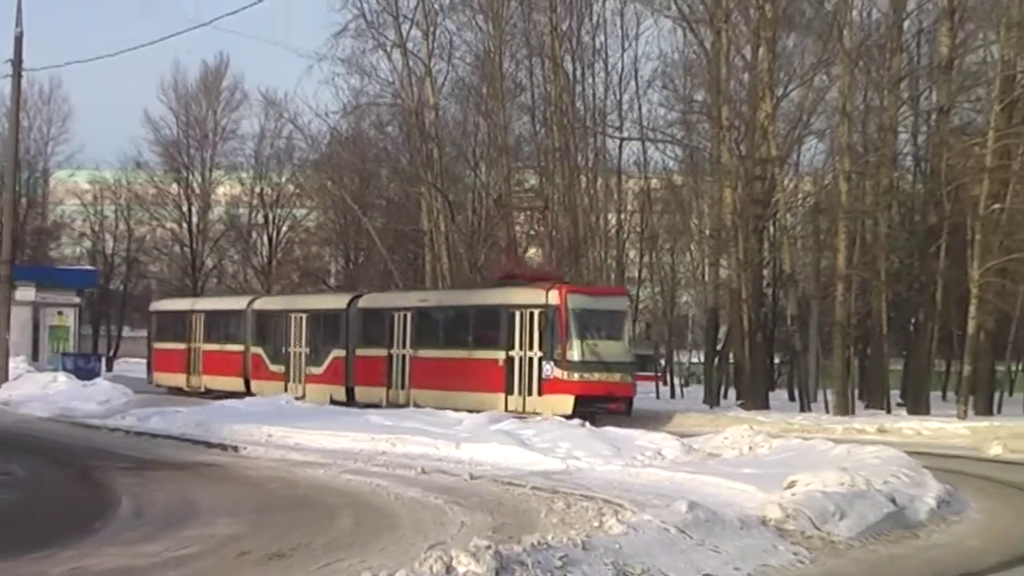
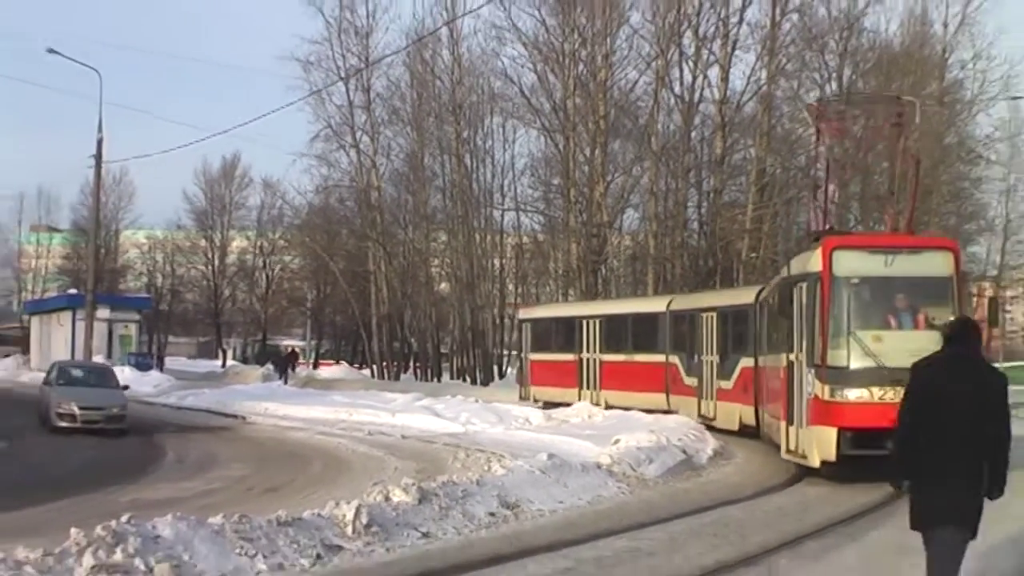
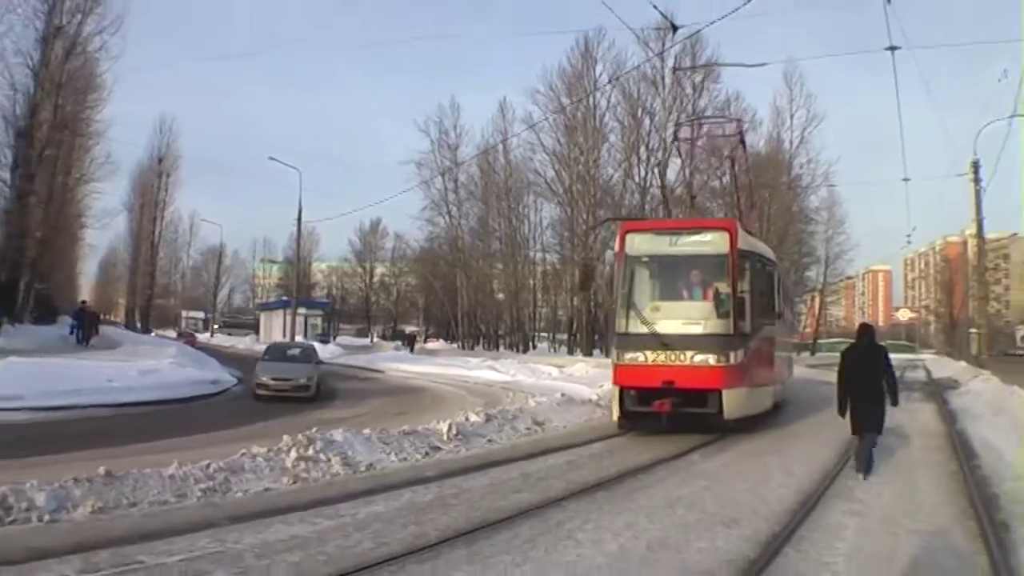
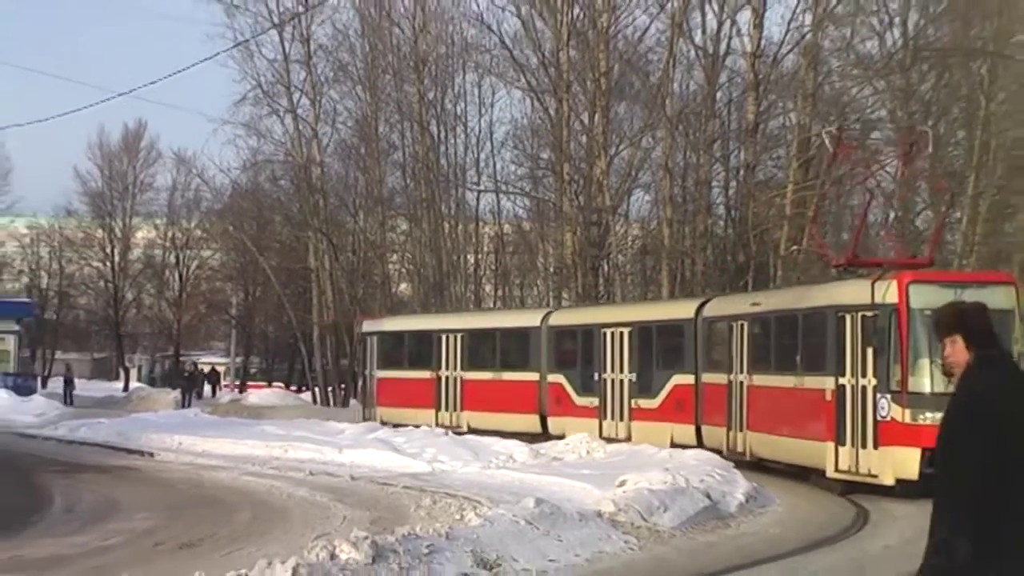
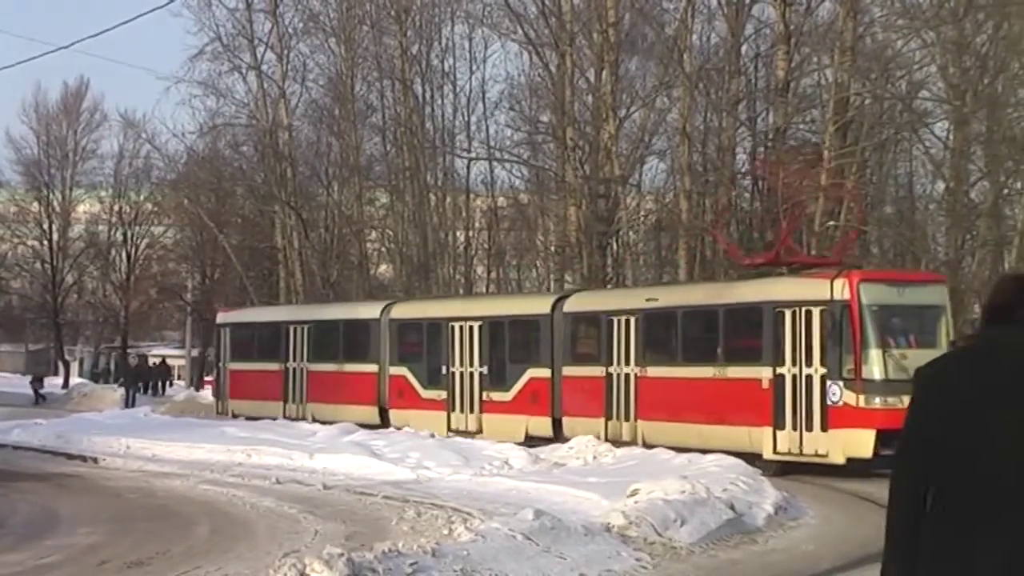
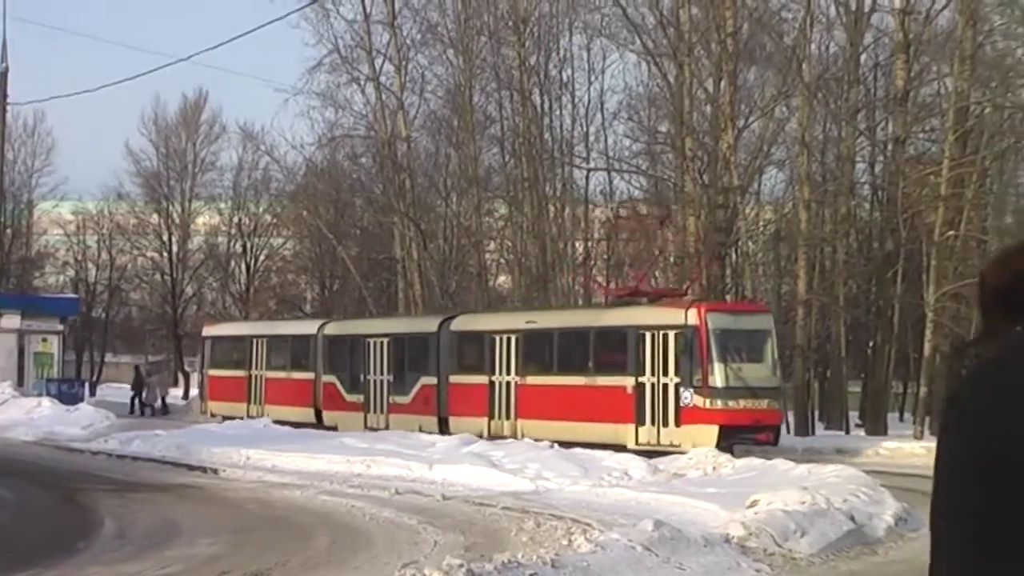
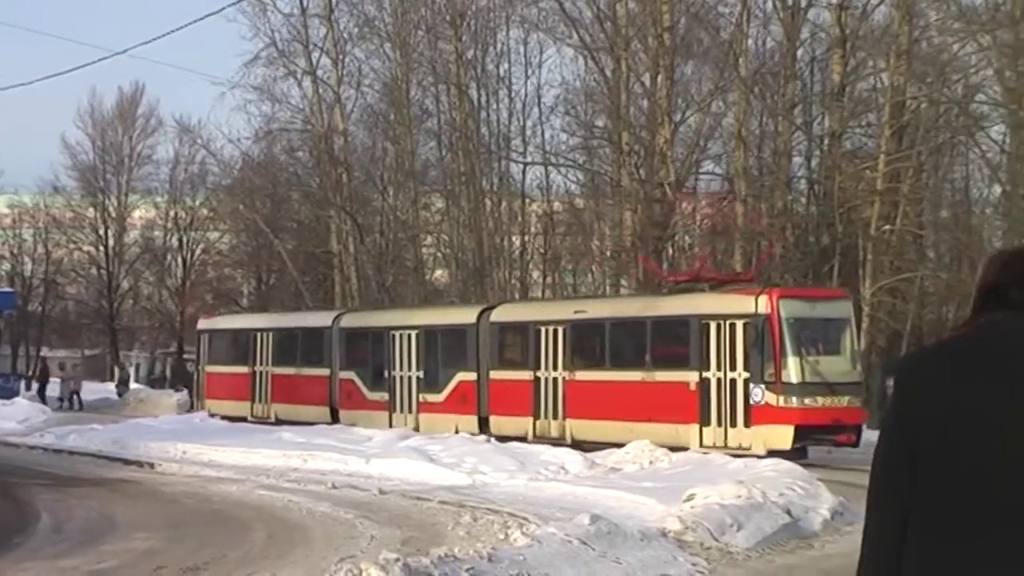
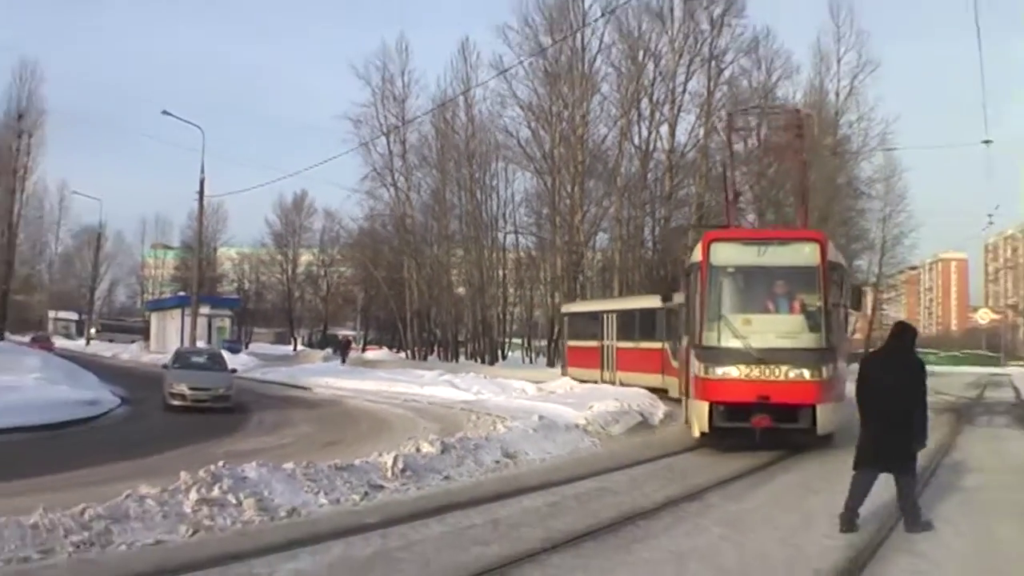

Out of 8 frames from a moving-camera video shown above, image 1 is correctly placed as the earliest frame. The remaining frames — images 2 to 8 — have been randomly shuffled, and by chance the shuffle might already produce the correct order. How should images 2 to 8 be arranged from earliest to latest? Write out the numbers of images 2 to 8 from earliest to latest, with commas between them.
6, 7, 5, 4, 2, 8, 3
